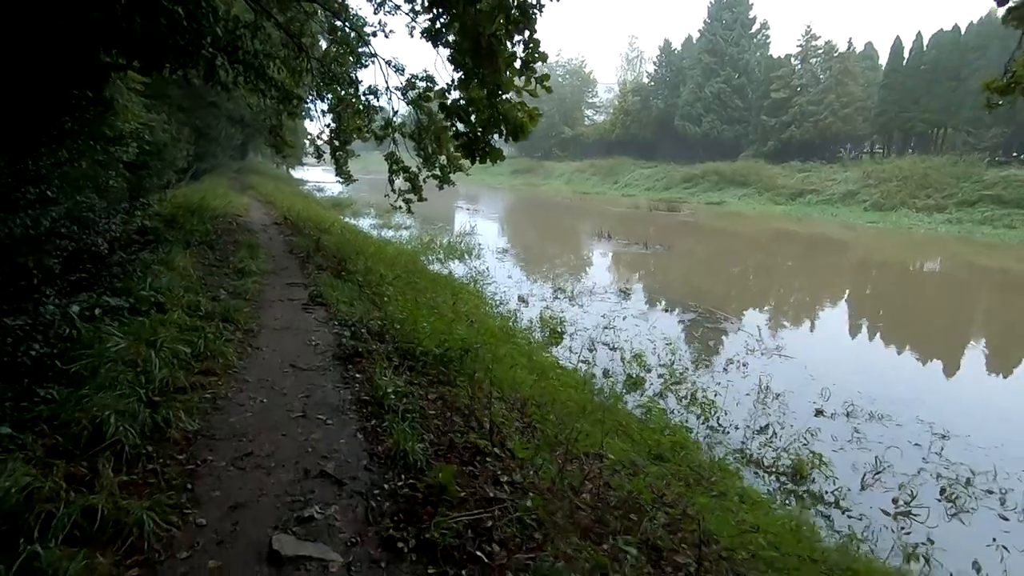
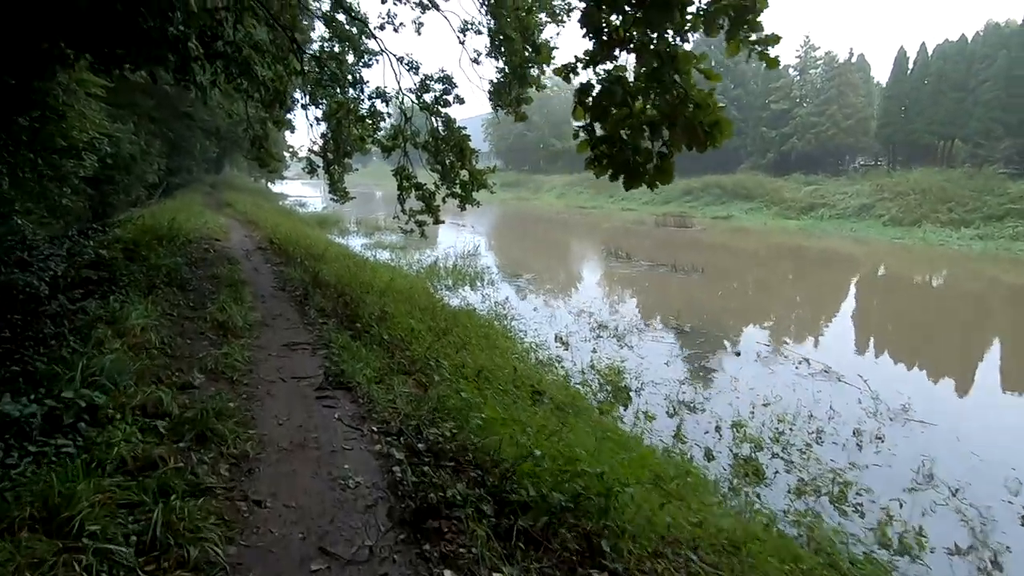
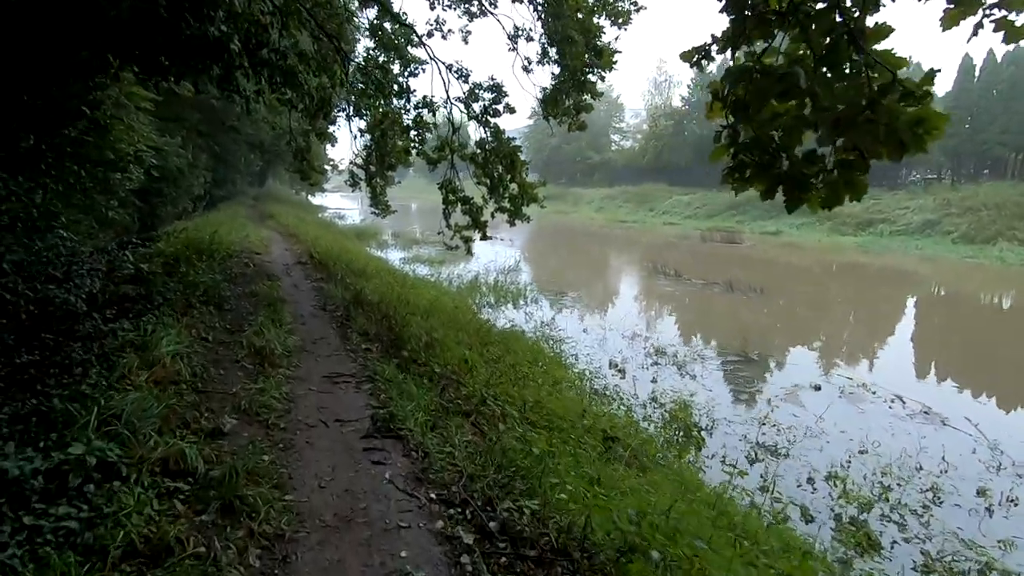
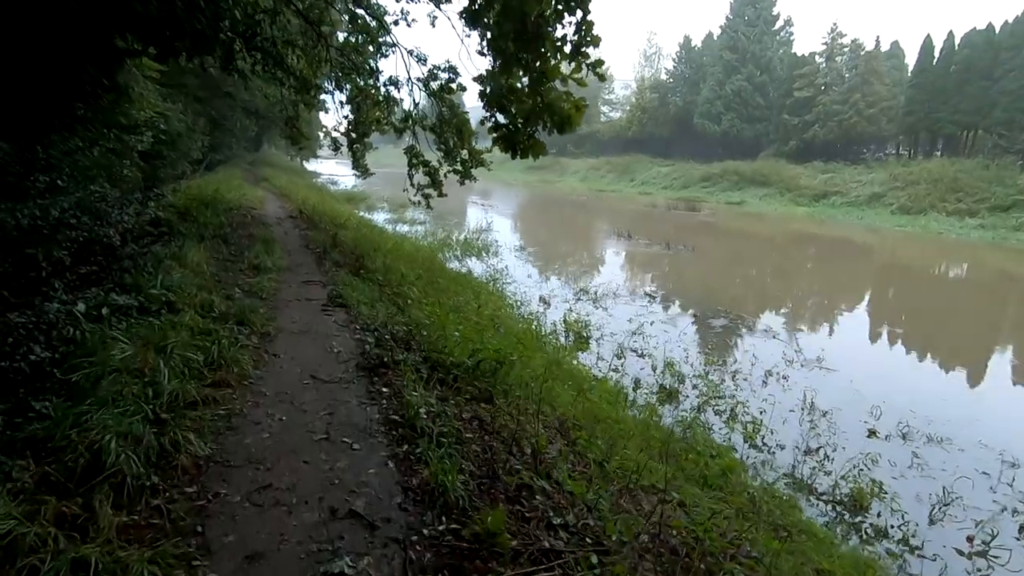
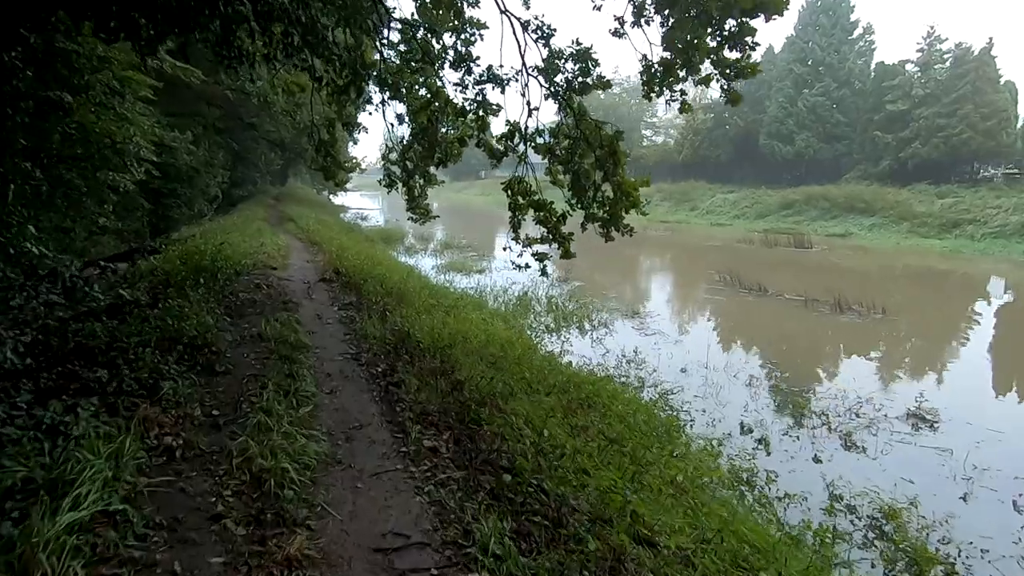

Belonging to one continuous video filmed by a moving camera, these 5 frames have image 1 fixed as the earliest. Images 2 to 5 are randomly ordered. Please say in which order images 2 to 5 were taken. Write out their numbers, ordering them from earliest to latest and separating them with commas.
4, 2, 3, 5
